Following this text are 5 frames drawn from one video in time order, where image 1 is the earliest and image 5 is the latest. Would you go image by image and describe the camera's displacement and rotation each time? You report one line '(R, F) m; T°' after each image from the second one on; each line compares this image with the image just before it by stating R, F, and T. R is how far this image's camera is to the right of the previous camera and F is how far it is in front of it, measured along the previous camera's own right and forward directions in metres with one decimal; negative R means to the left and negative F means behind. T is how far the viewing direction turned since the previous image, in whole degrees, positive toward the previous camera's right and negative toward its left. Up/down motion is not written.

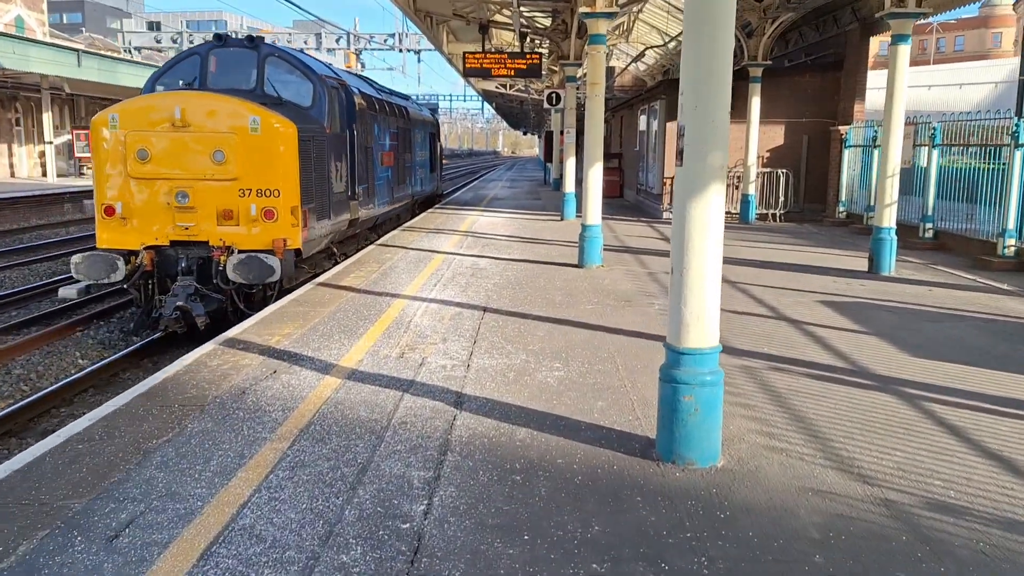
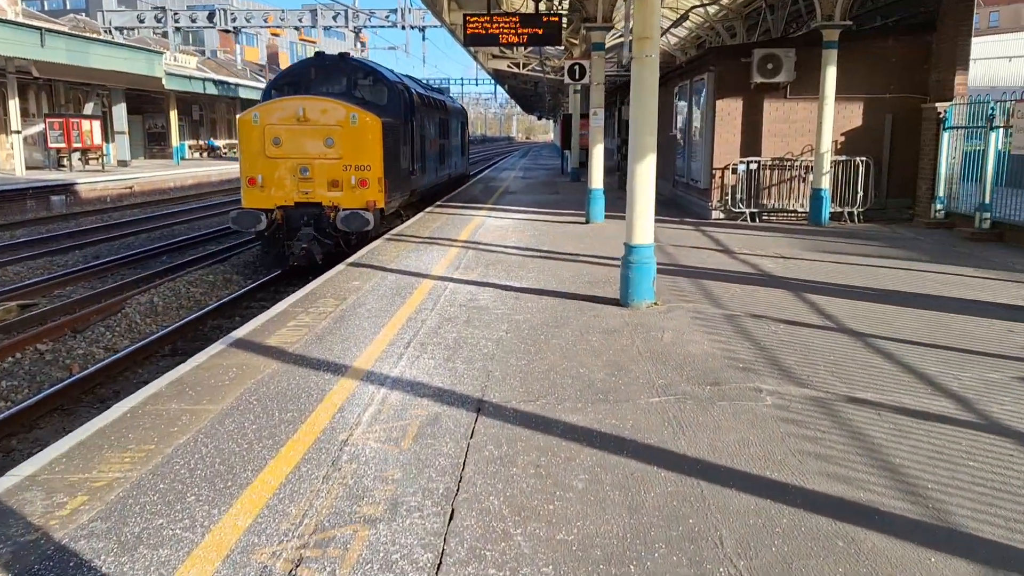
(0.0, +3.4) m; -1°
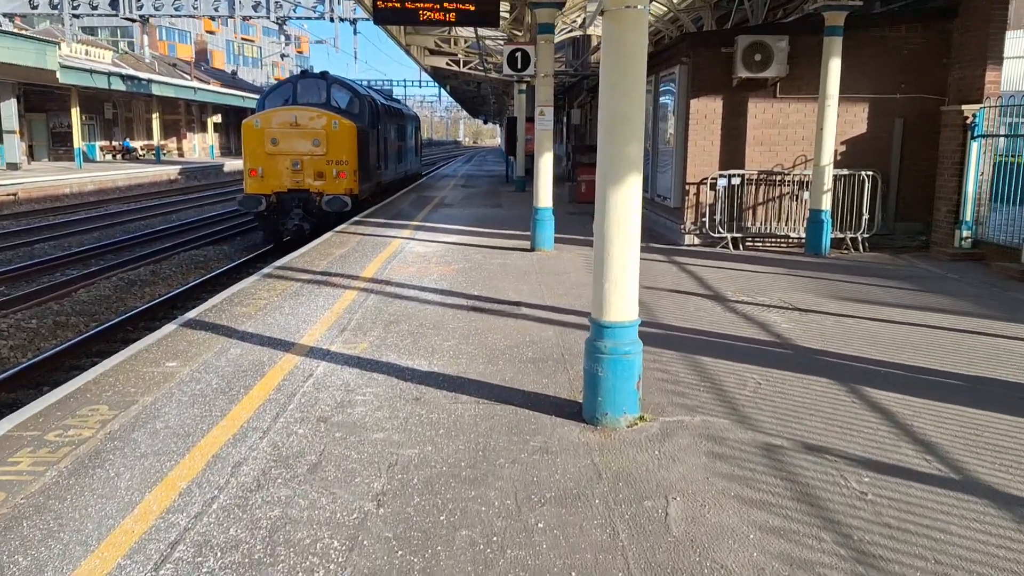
(+0.3, +3.1) m; +4°
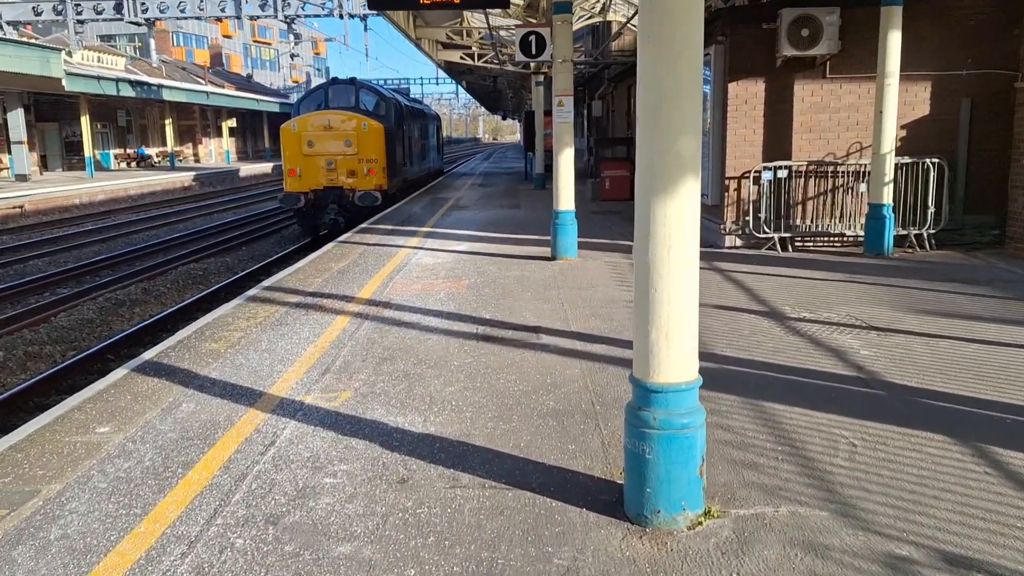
(+0.1, +1.3) m; -2°
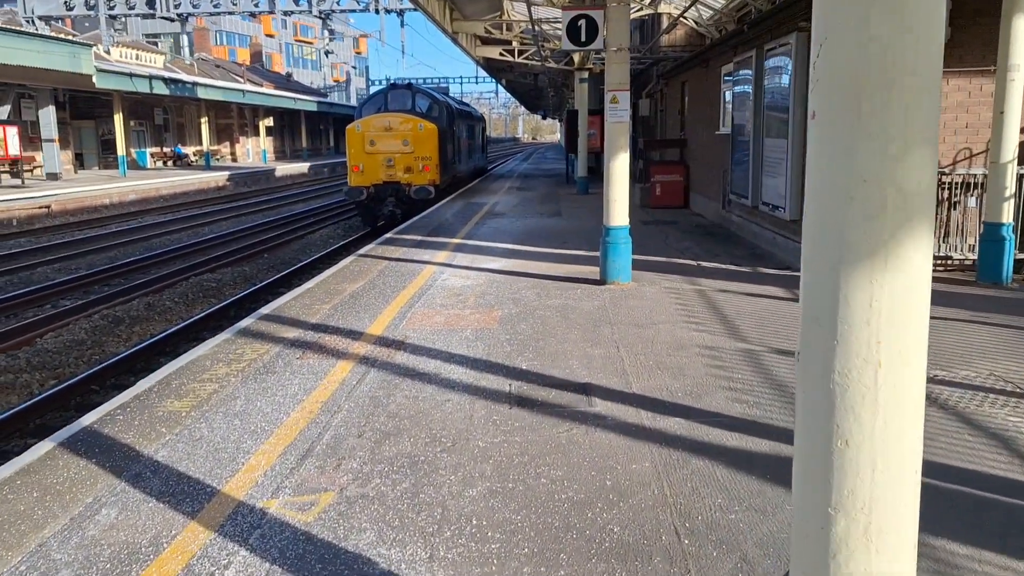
(-0.1, +1.5) m; -3°
